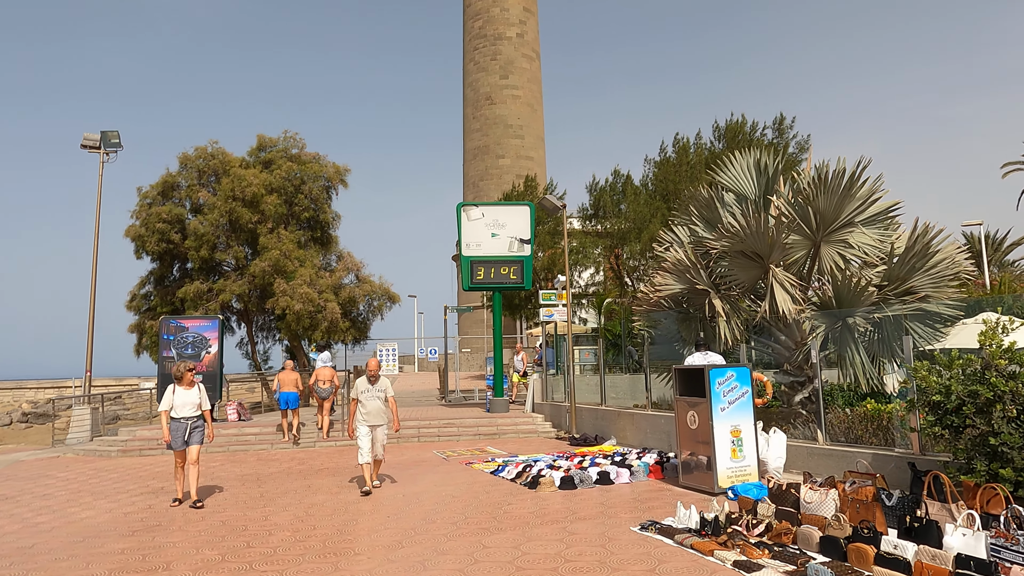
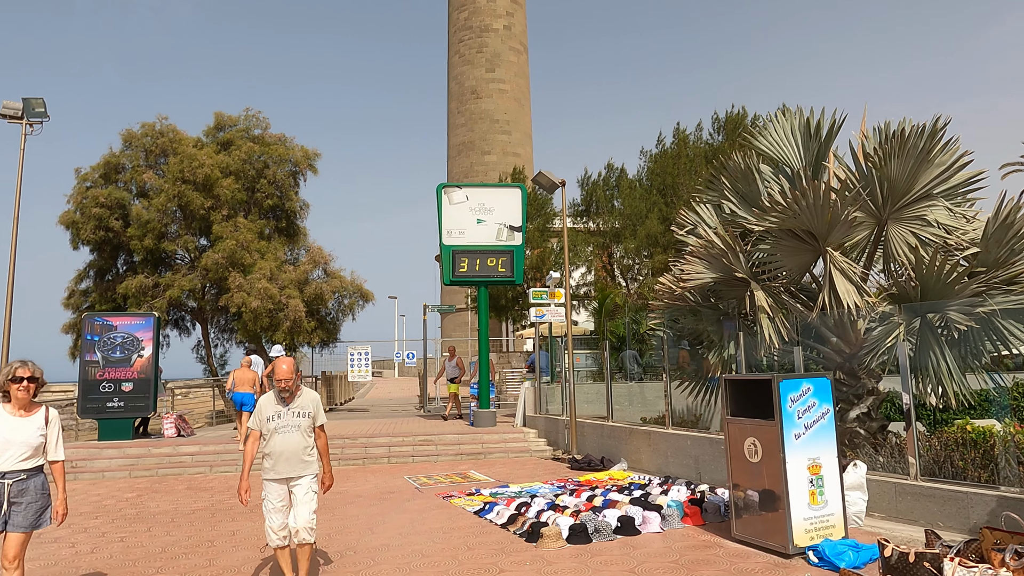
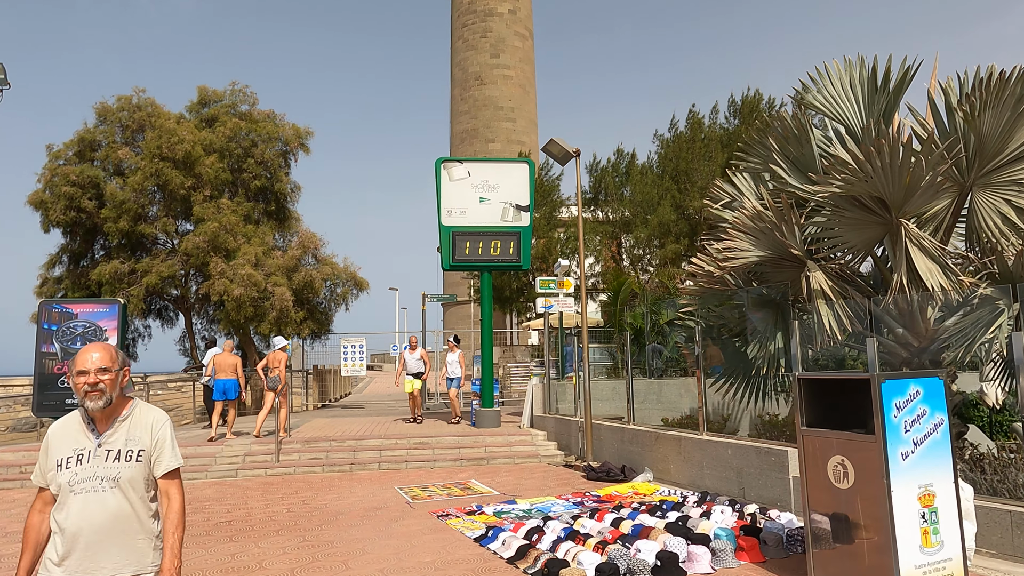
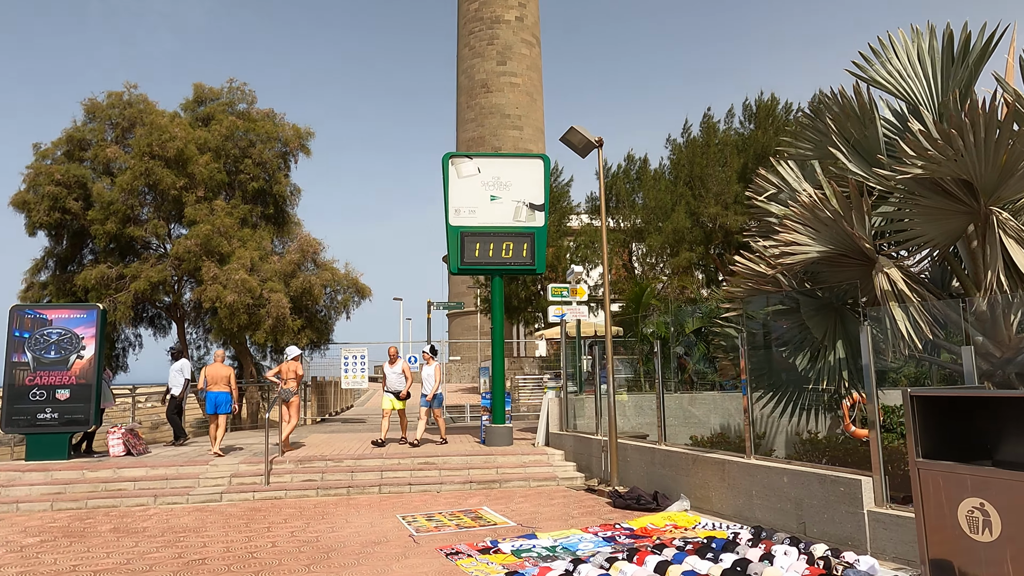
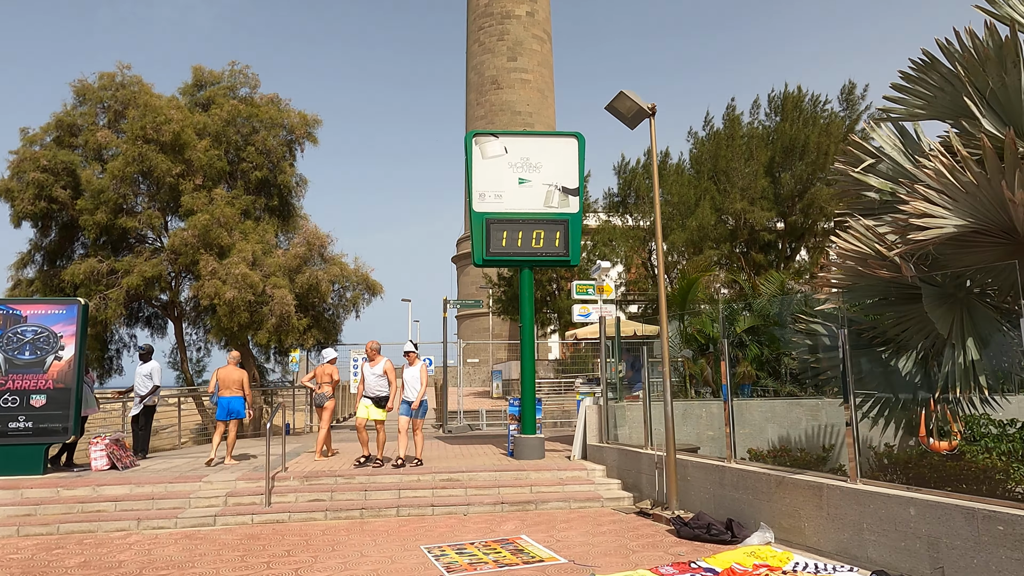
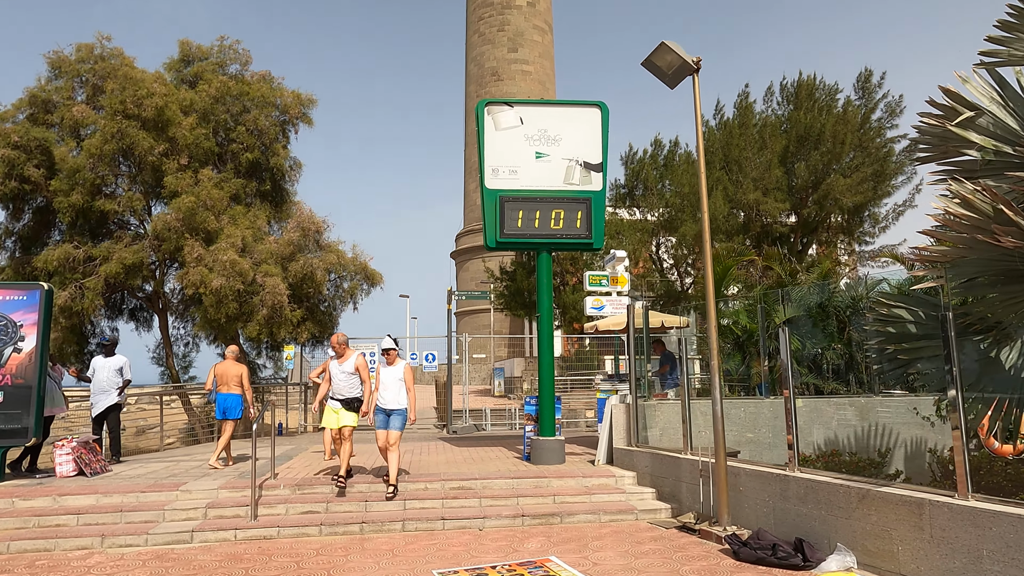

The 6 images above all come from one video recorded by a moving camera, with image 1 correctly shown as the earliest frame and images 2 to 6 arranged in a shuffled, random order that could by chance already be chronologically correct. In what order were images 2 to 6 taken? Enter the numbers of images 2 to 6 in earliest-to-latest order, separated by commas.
2, 3, 4, 5, 6
